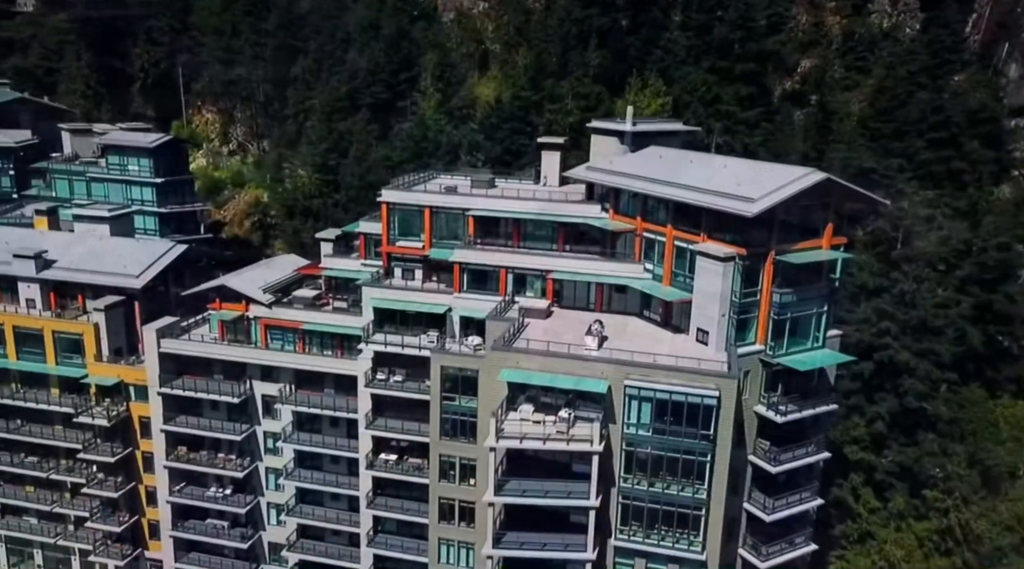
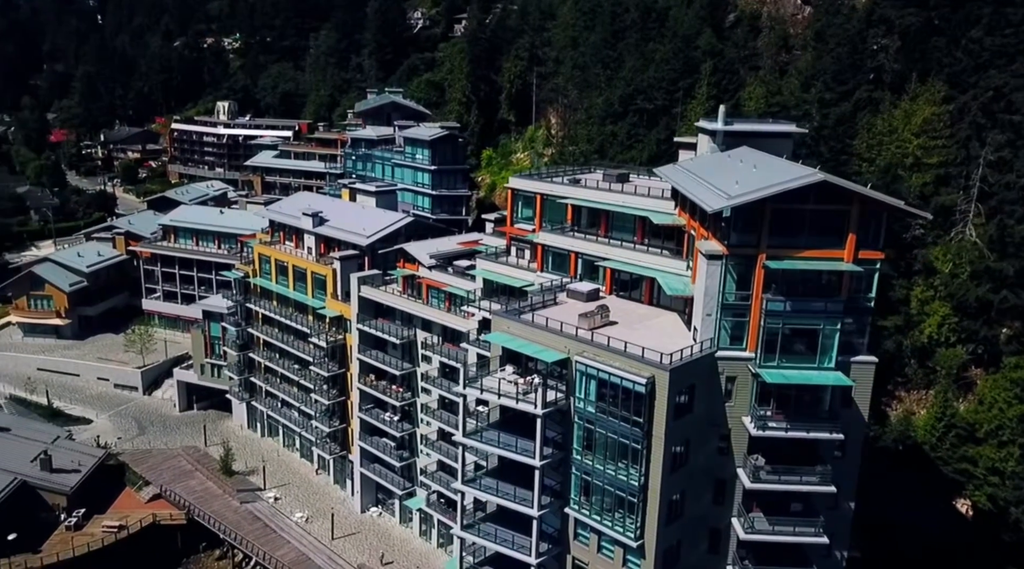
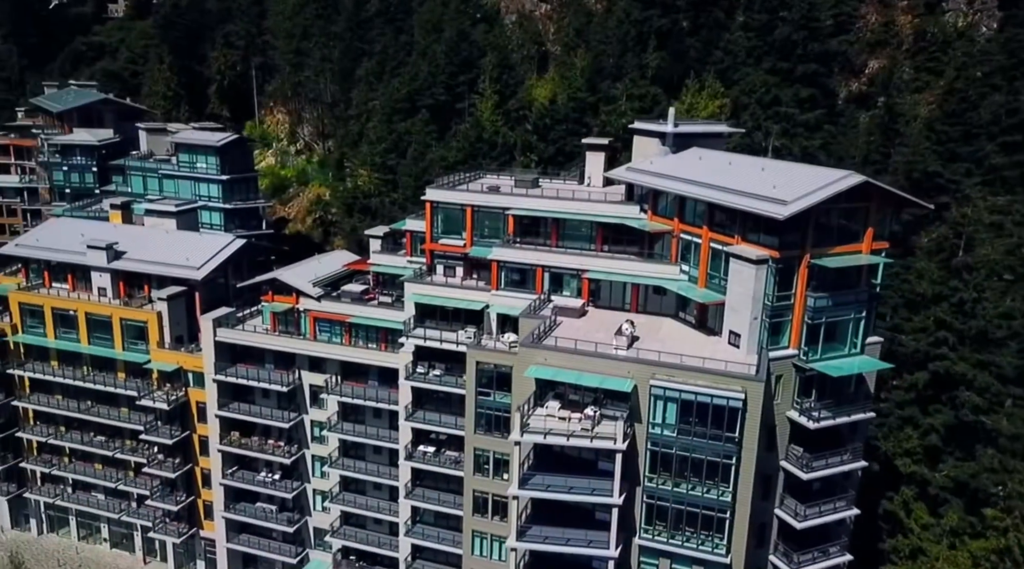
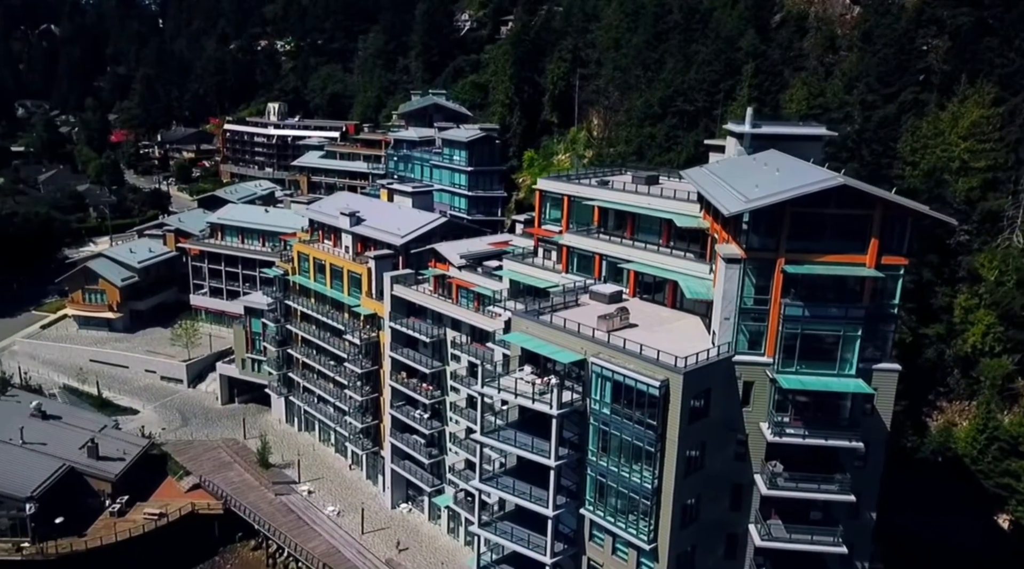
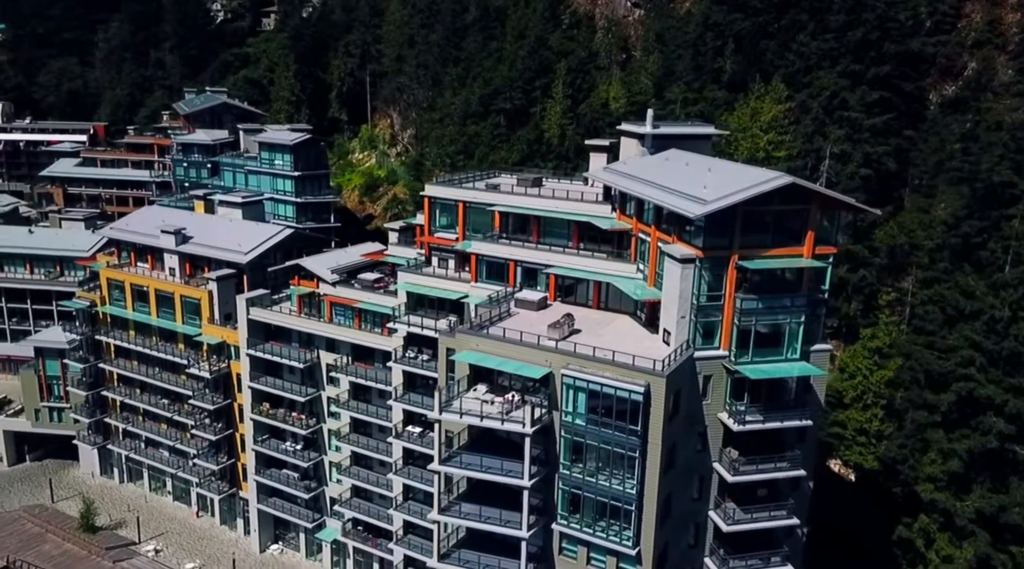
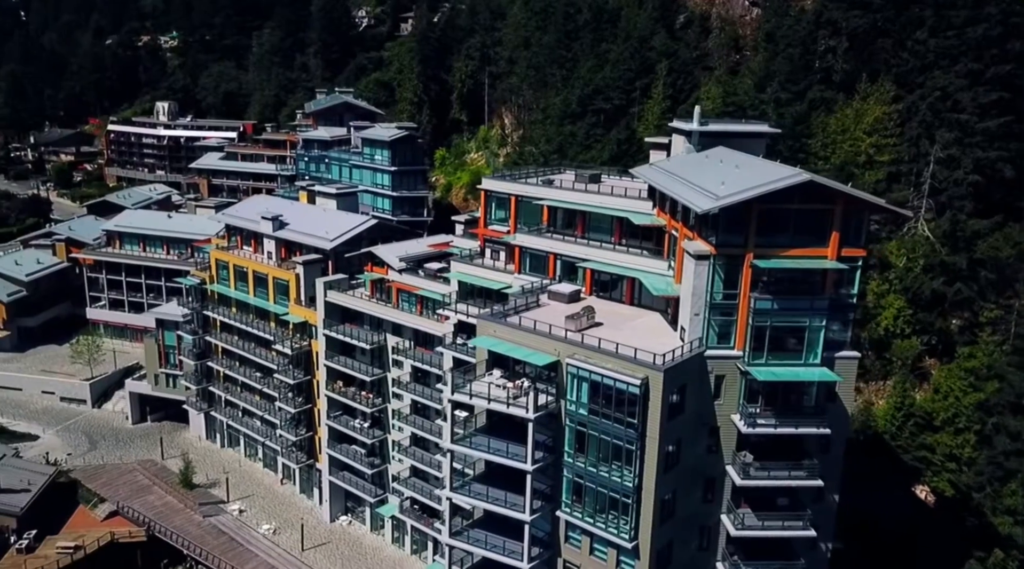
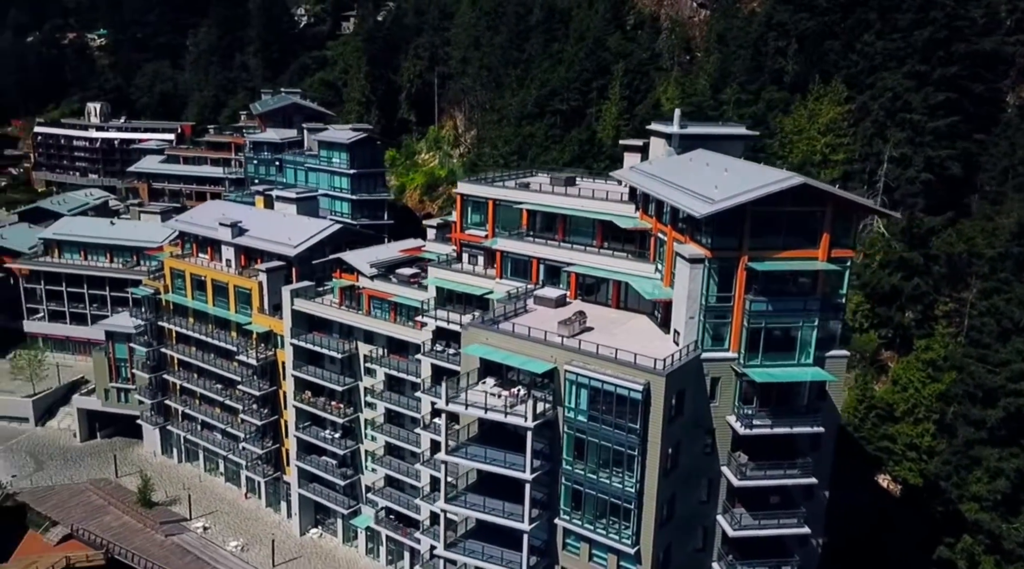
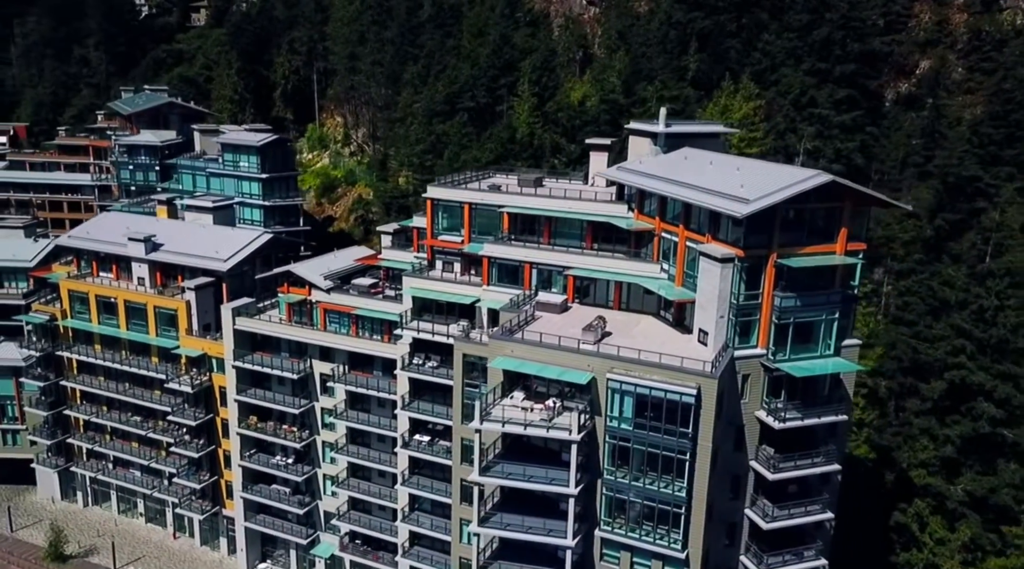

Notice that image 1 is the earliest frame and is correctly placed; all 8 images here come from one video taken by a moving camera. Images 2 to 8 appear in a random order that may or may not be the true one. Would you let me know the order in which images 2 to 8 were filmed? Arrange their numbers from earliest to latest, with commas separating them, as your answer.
3, 8, 5, 7, 6, 2, 4
